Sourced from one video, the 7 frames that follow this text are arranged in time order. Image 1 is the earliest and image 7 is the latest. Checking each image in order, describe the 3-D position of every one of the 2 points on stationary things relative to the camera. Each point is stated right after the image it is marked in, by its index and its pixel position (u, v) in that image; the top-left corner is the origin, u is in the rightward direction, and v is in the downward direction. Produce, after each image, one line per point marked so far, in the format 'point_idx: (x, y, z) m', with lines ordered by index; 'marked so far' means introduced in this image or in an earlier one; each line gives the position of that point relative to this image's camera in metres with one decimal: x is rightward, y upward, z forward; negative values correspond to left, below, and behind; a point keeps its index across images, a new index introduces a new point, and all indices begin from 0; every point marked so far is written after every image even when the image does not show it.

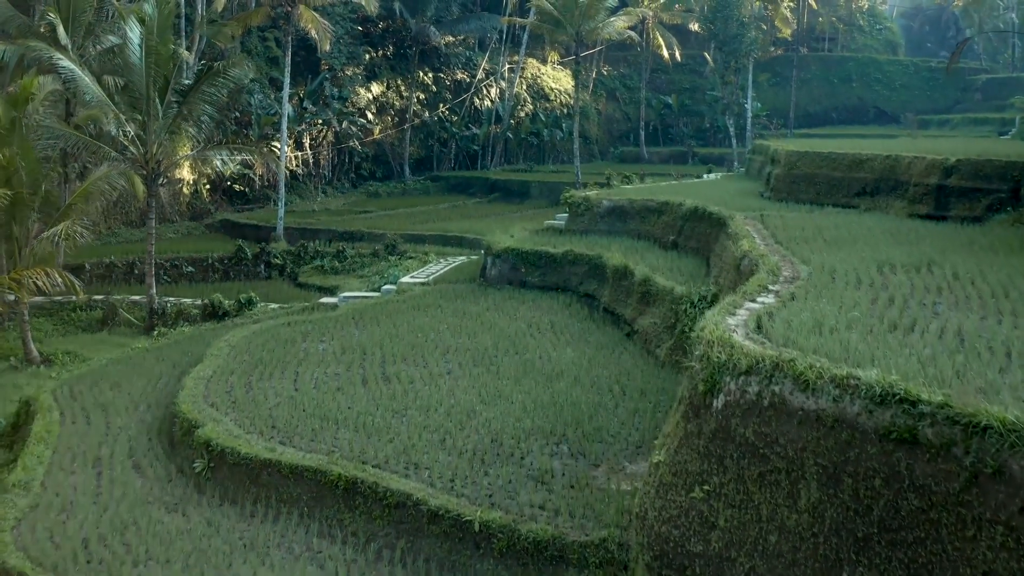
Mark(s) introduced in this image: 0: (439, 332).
0: (-0.8, -0.5, +9.9) m
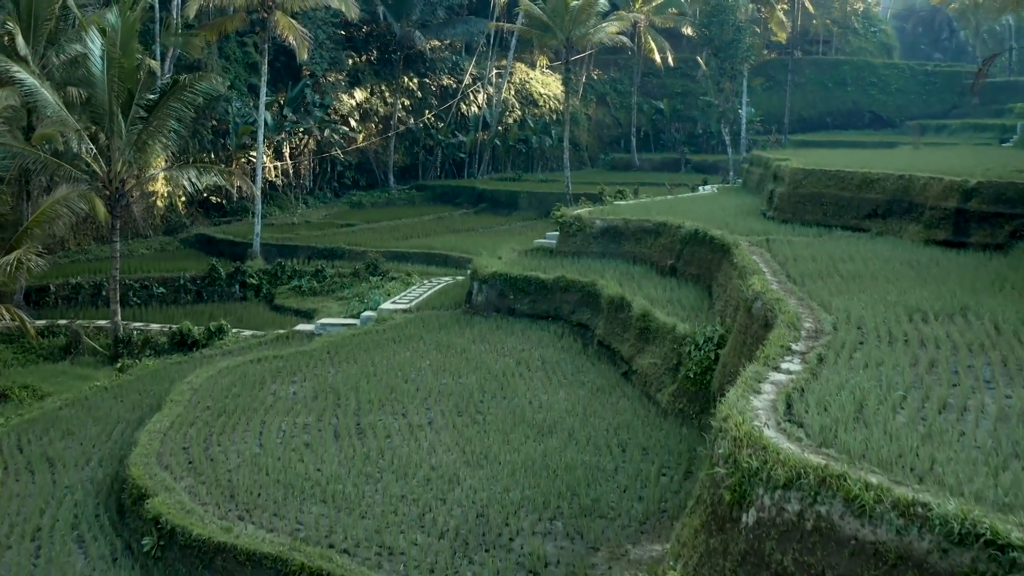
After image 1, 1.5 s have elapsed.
0: (-0.9, -0.8, +9.1) m
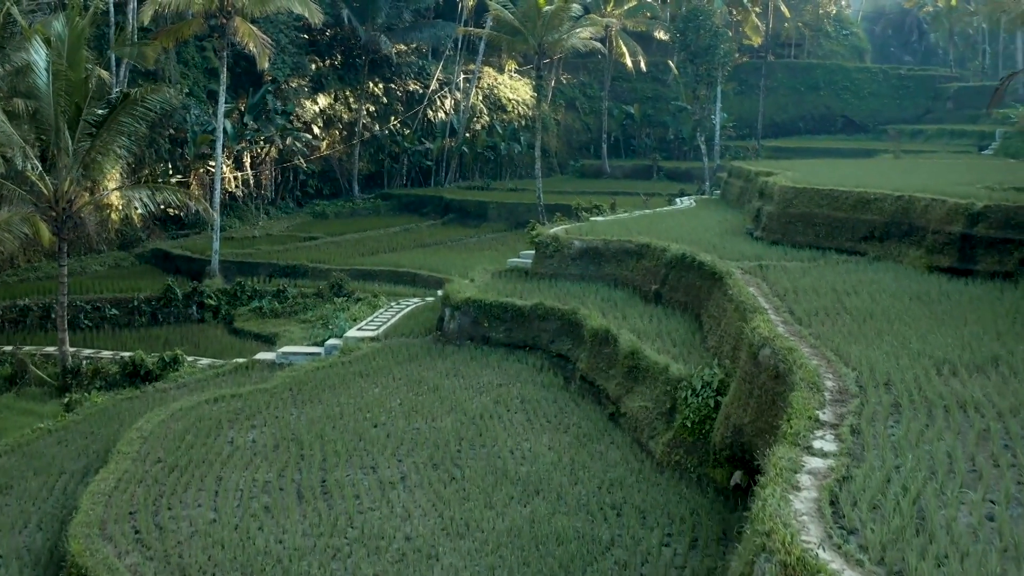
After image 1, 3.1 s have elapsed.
0: (-1.1, -1.2, +8.4) m
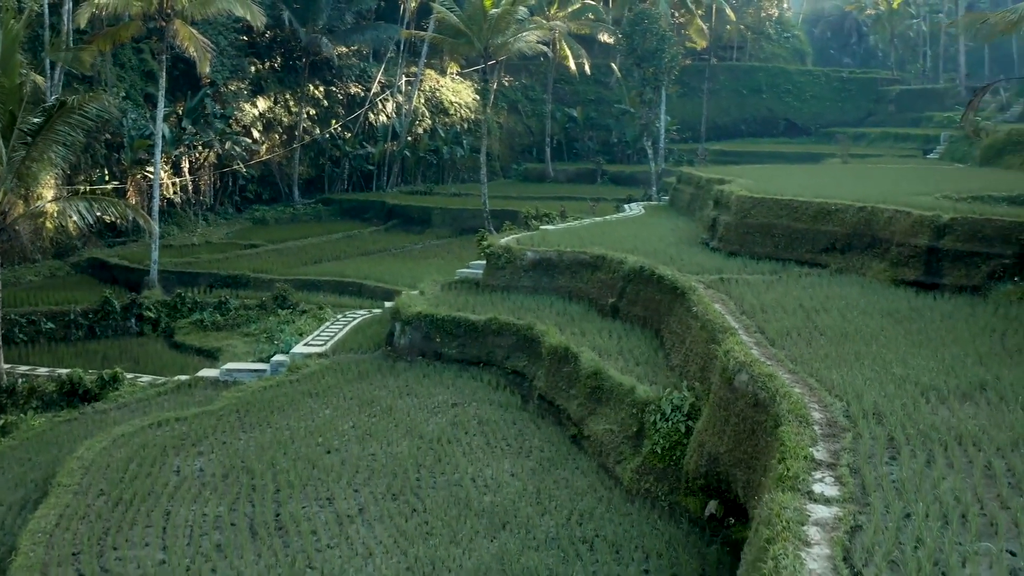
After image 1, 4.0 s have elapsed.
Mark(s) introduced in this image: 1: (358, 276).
0: (-1.5, -1.3, +8.0) m
1: (-2.6, +0.2, +15.1) m
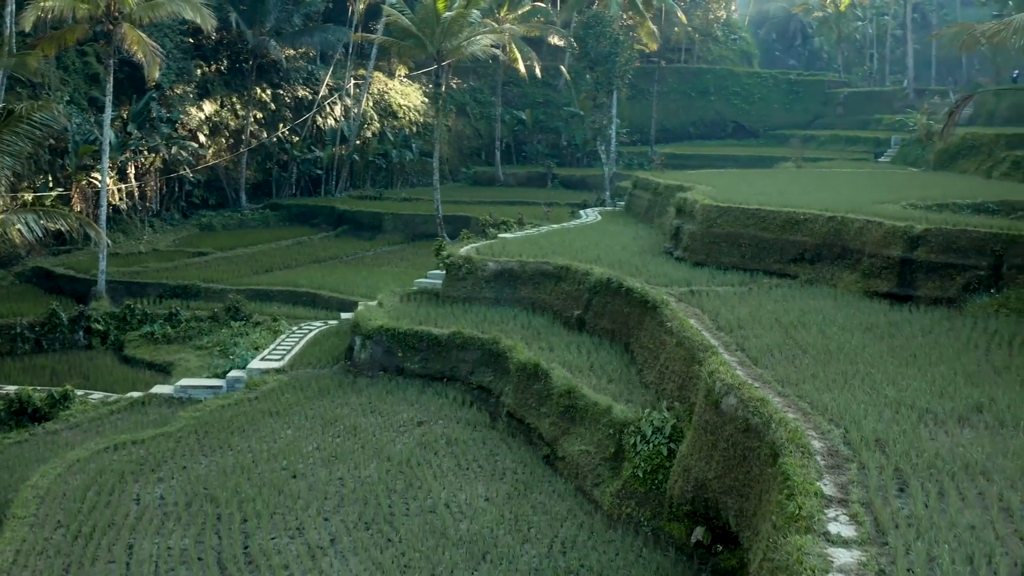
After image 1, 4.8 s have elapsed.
0: (-1.8, -1.5, +7.6) m
1: (-3.3, +0.1, +14.7) m
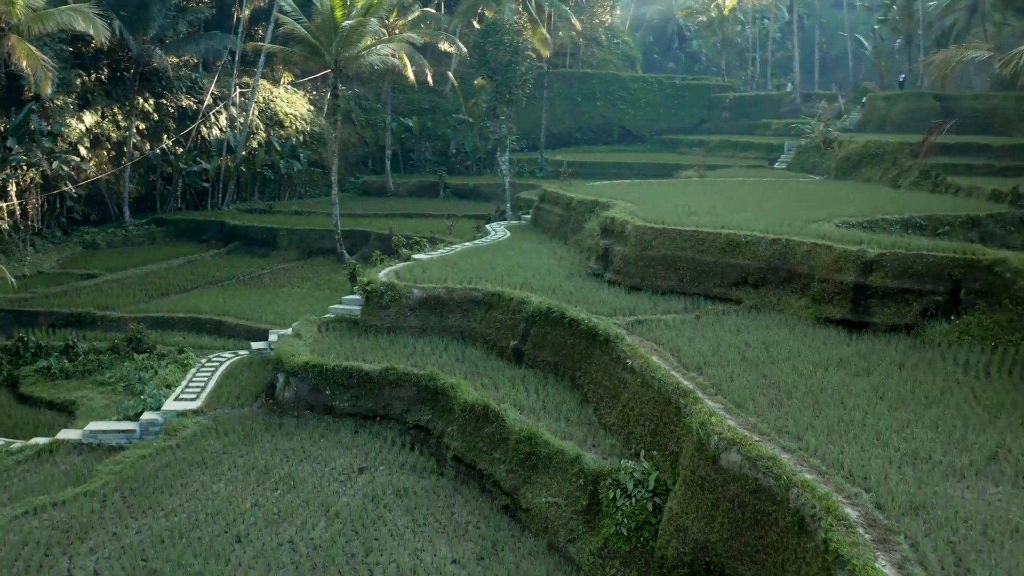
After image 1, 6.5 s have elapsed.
0: (-2.1, -1.9, +6.8) m
1: (-4.6, -0.4, +13.6) m
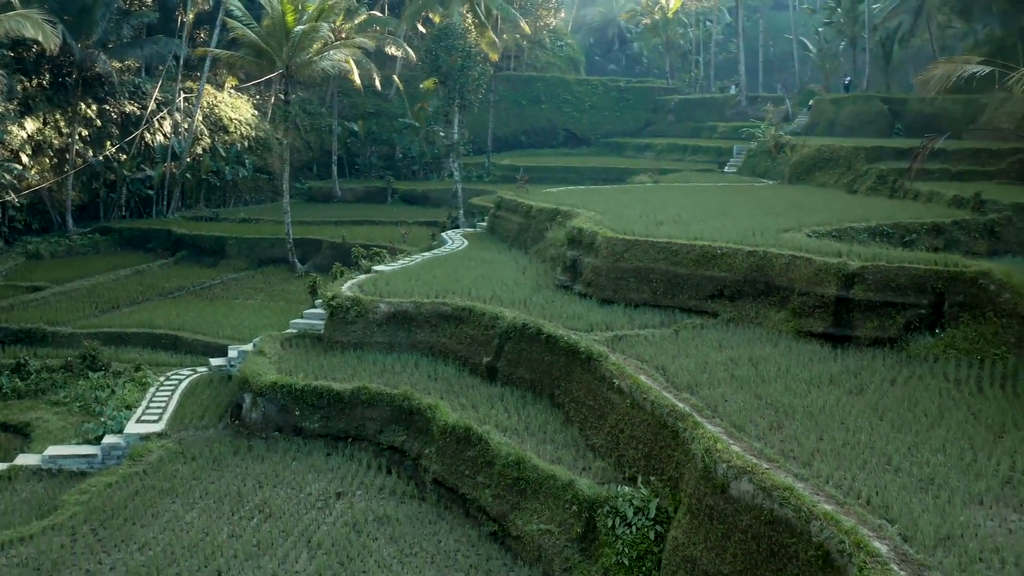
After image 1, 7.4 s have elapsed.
0: (-2.1, -2.1, +6.5) m
1: (-5.1, -0.6, +13.1) m
